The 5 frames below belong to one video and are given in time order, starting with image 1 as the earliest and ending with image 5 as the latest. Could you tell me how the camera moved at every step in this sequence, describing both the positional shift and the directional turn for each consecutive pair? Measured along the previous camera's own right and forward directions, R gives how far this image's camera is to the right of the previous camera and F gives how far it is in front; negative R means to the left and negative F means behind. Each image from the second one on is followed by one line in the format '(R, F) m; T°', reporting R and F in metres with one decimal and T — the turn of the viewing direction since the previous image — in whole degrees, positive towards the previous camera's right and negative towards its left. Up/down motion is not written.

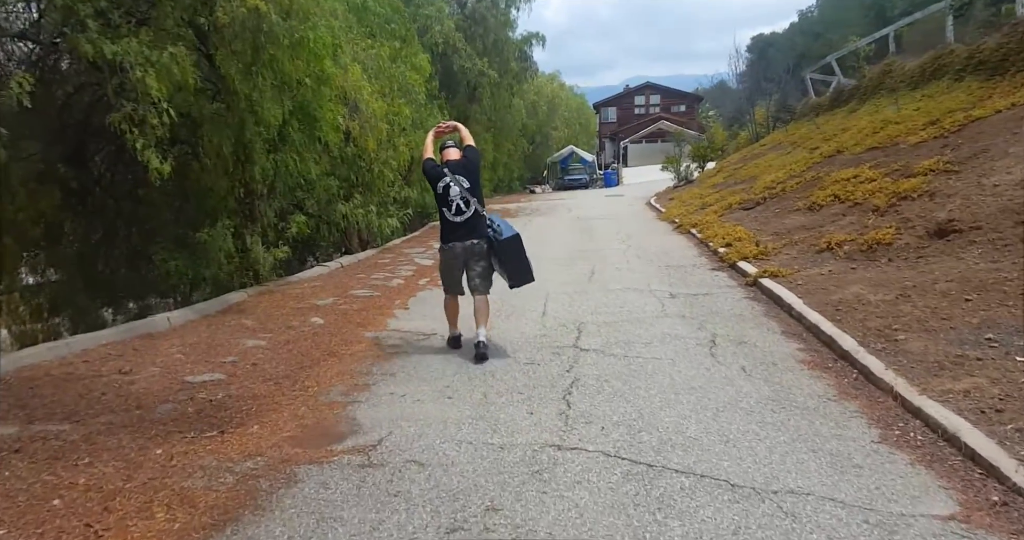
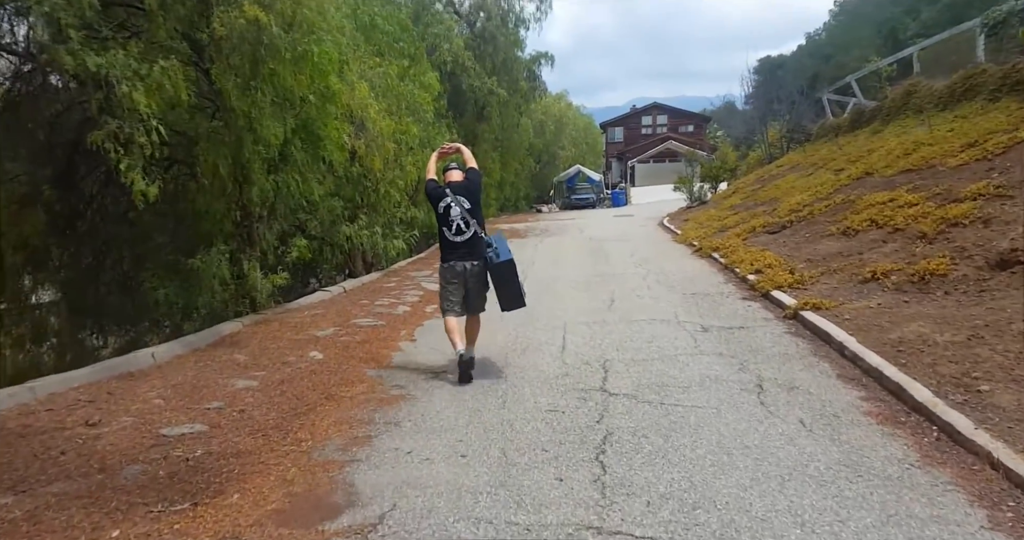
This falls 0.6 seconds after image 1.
(-0.1, +0.6) m; -1°
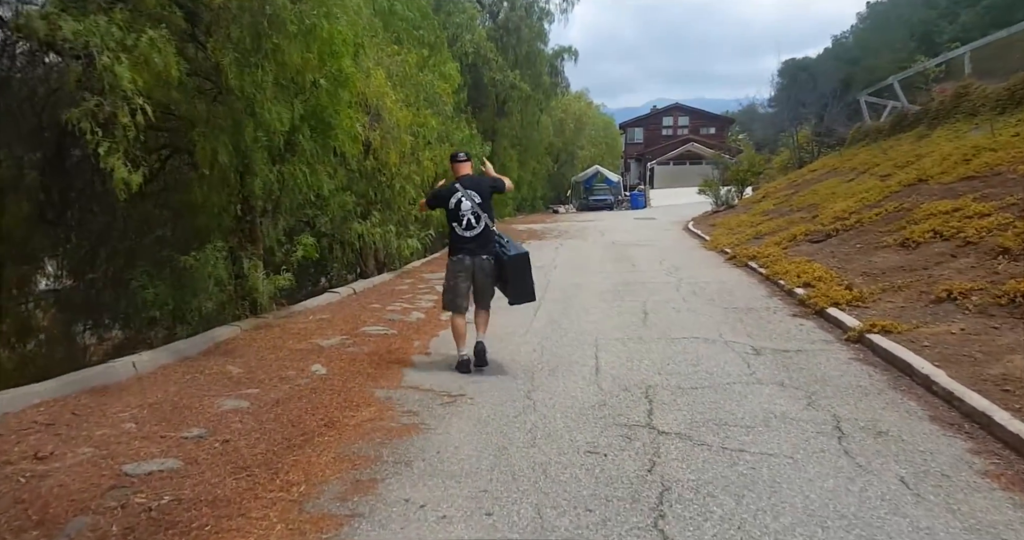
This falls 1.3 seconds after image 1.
(-0.1, +0.7) m; -1°
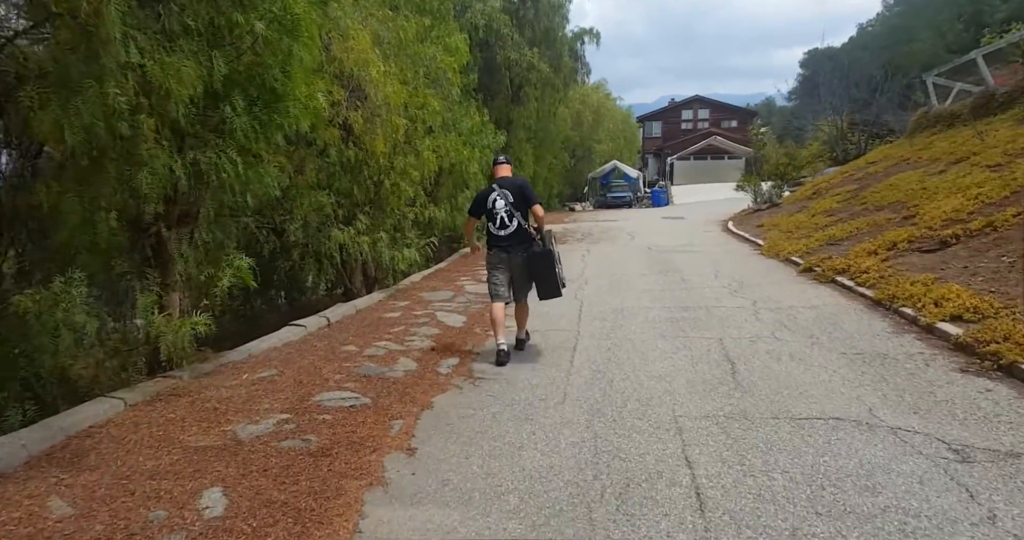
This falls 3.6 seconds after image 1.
(-0.1, +2.3) m; -1°
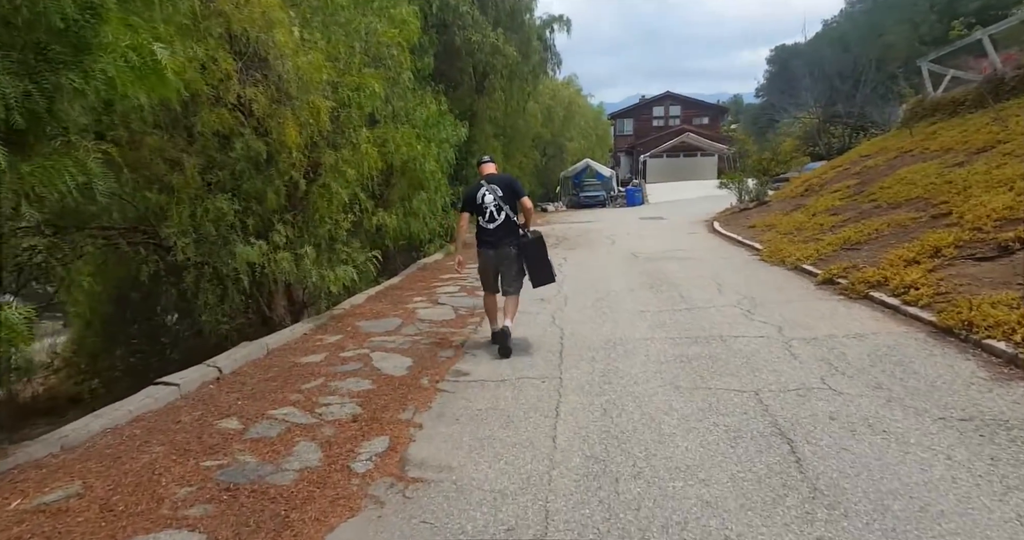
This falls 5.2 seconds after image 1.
(+0.1, +1.8) m; +2°
